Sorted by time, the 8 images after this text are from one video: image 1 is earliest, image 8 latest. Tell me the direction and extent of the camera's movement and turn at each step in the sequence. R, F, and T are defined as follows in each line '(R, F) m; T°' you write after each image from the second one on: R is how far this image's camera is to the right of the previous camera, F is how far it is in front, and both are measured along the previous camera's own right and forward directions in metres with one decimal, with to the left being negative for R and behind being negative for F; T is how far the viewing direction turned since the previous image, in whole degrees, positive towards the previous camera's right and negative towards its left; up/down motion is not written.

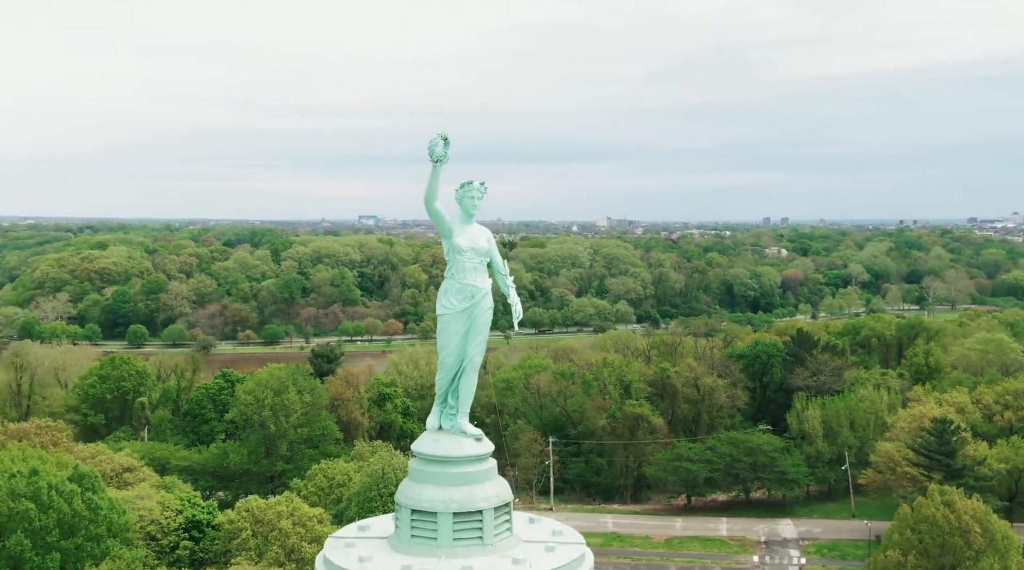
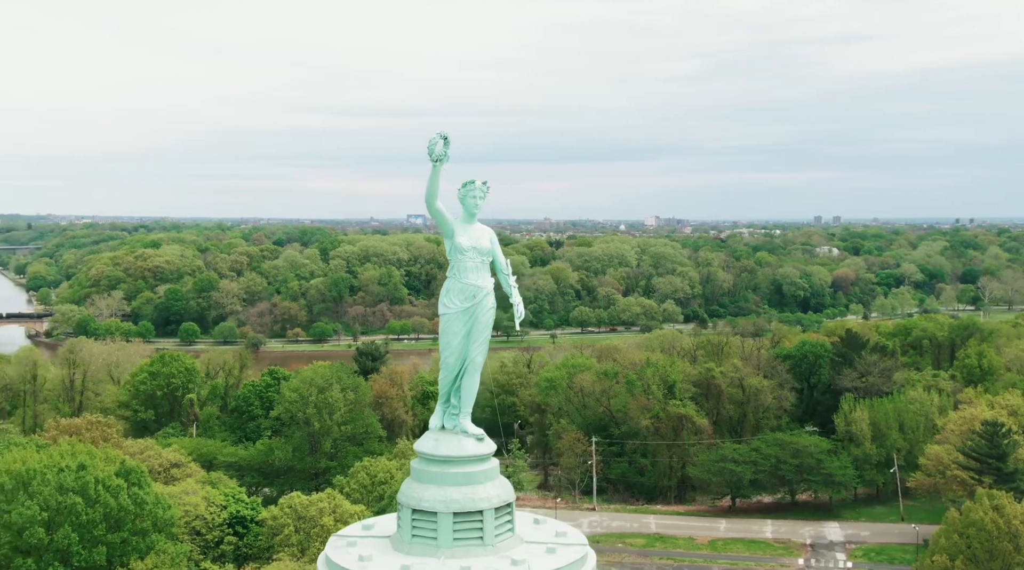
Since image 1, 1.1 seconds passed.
(+0.6, +0.1) m; -3°
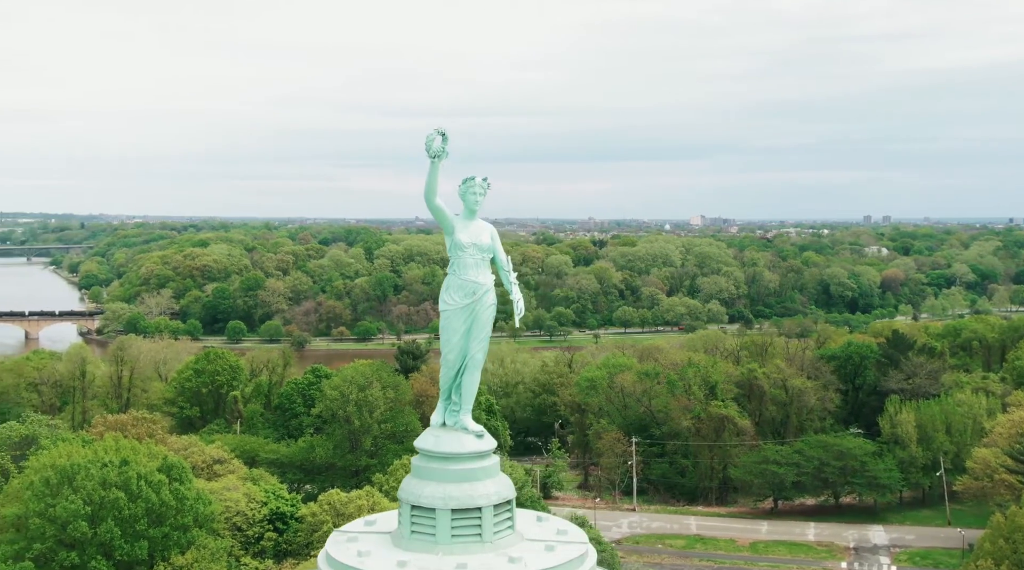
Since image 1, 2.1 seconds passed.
(+0.6, +0.1) m; -2°
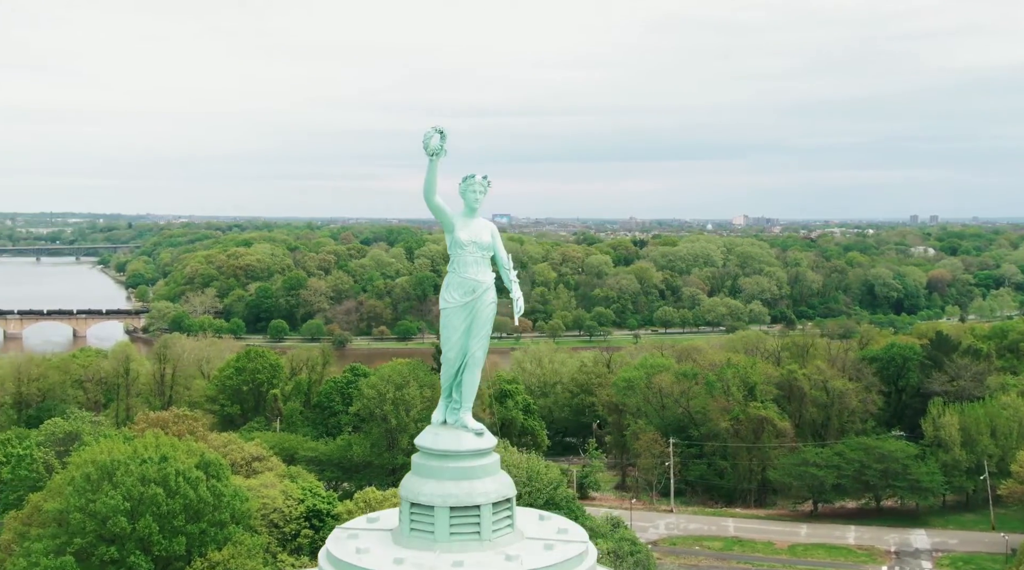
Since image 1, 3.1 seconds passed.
(+0.6, 0.0) m; -2°
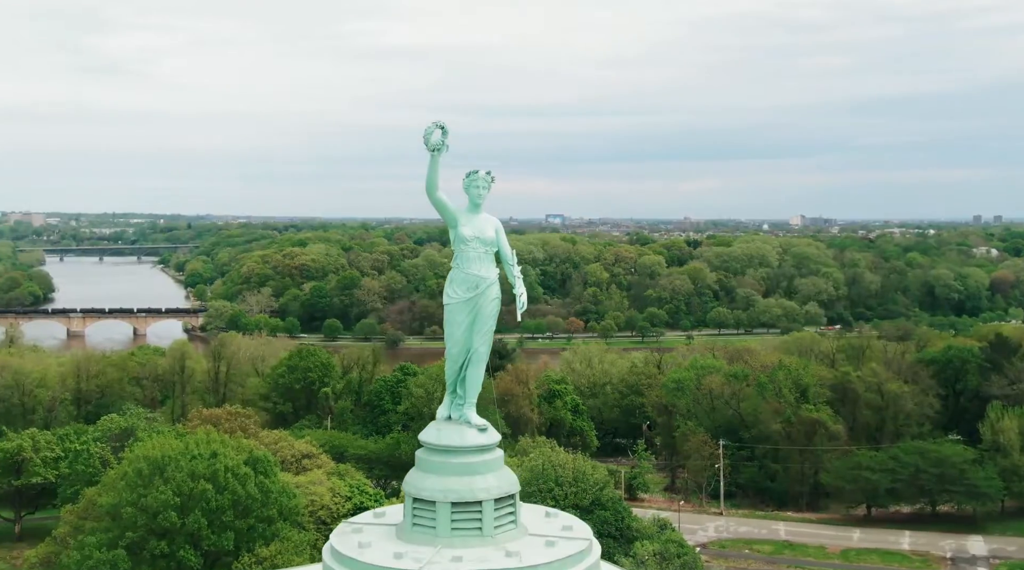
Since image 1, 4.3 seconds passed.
(+0.7, +0.1) m; -3°
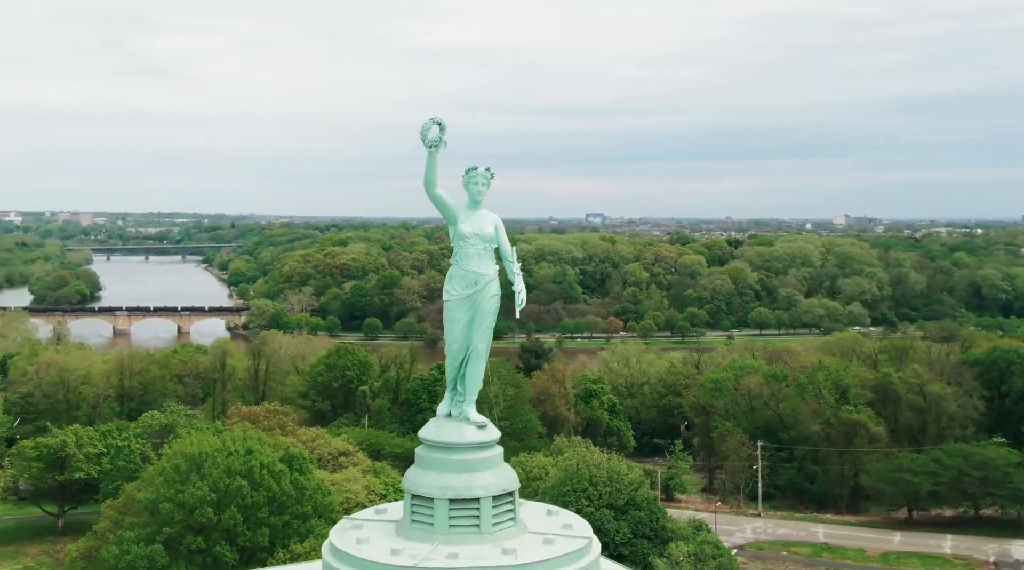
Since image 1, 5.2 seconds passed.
(+0.6, +0.1) m; -2°
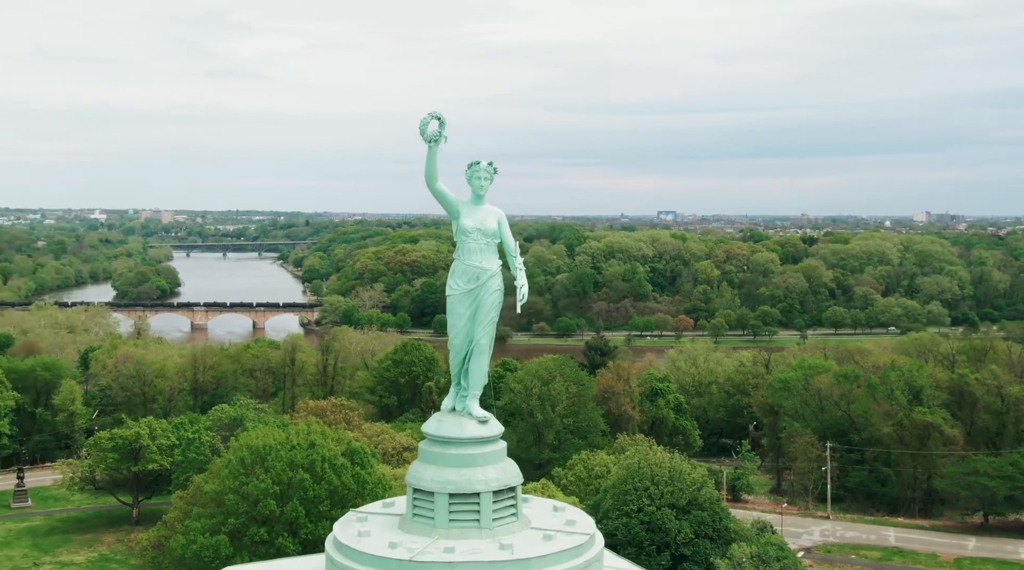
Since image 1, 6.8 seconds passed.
(+1.0, +0.1) m; -4°
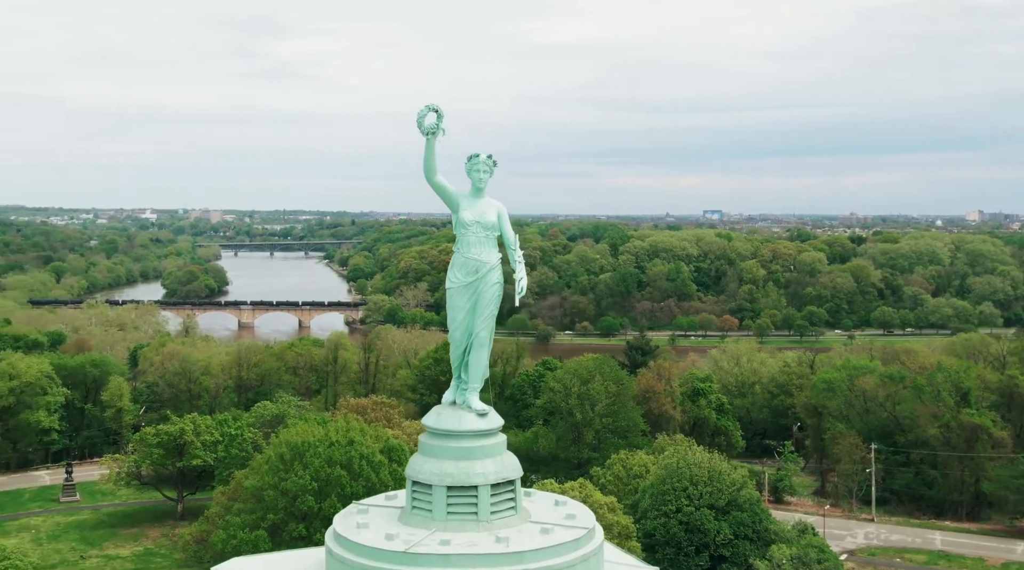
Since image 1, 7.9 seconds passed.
(+0.6, 0.0) m; -2°
